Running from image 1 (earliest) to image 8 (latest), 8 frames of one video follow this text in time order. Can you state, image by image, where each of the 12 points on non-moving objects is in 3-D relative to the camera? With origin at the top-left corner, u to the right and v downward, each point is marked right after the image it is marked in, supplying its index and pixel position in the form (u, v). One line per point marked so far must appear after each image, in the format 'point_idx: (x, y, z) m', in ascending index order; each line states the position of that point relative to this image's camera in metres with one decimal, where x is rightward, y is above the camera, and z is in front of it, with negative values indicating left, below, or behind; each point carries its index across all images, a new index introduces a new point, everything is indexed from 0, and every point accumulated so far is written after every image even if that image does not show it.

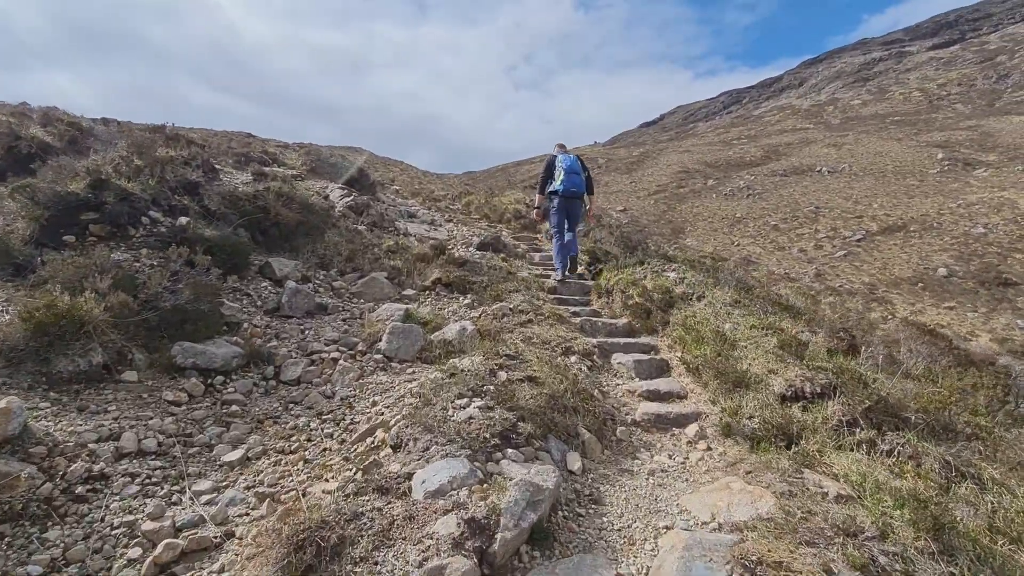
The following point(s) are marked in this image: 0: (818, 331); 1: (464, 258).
0: (+2.7, -0.4, +4.3) m
1: (-0.7, +0.4, +7.5) m
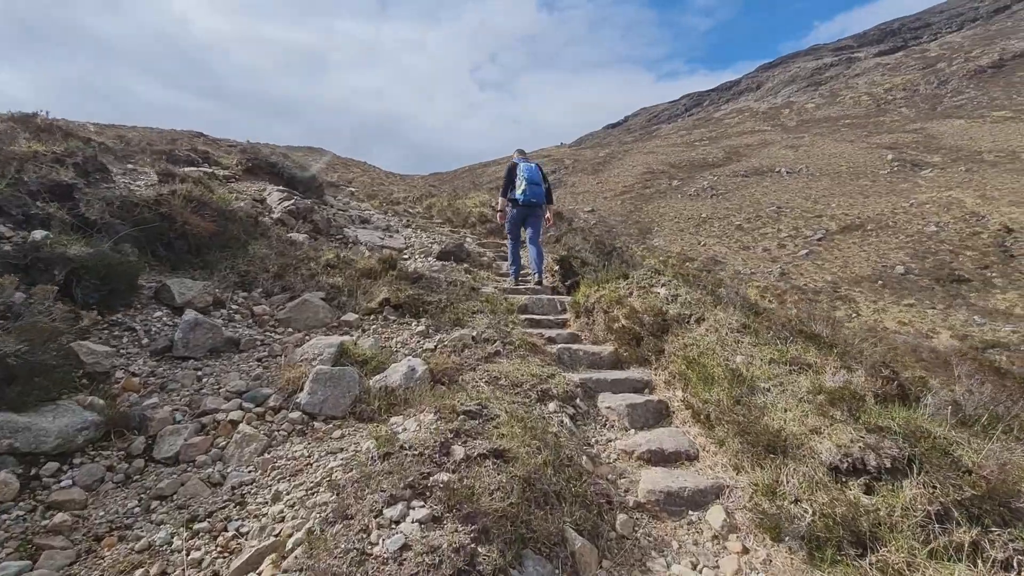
0: (+2.4, -0.6, +3.4) m
1: (-1.2, +0.2, +6.5) m
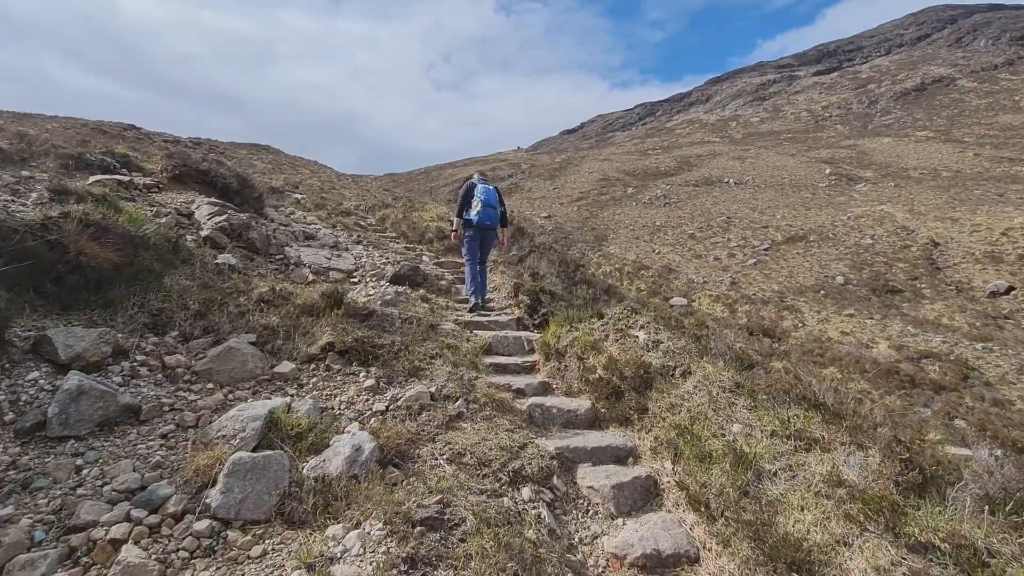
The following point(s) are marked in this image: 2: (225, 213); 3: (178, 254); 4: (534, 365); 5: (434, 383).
0: (+2.2, -1.0, +3.0) m
1: (-1.6, -0.2, +5.7) m
2: (-4.8, +1.3, +8.2) m
3: (-3.8, +0.4, +5.5) m
4: (+0.3, -0.8, +5.2) m
5: (-0.7, -0.8, +4.3) m
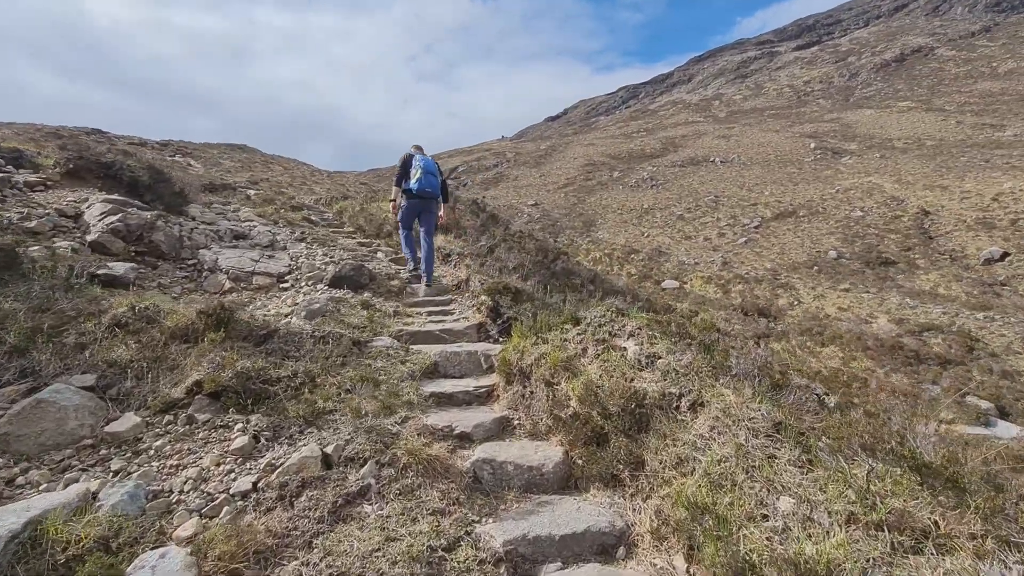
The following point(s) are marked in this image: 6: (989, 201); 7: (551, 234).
0: (+1.8, -0.9, +1.8) m
1: (-2.1, -0.3, +4.4) m
2: (-5.4, +1.1, +6.8) m
3: (-4.3, +0.2, +4.2) m
4: (-0.1, -0.8, +3.9) m
5: (-1.1, -0.9, +3.0) m
6: (+19.3, +3.5, +19.5) m
7: (+1.6, +2.2, +19.6) m
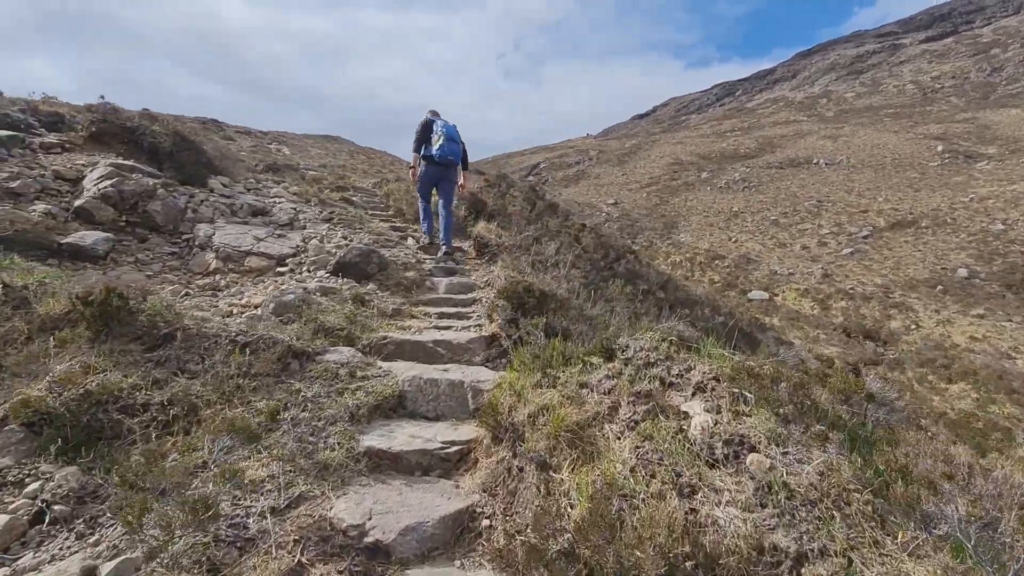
0: (+1.4, -1.1, +0.1) m
1: (-2.0, -0.2, +3.3) m
2: (-4.8, +1.4, +6.1) m
3: (-4.2, +0.4, +3.4) m
4: (-0.2, -0.8, +2.5) m
5: (-1.3, -0.9, +1.7) m
6: (+21.6, +2.2, +14.9) m
7: (+4.1, +2.1, +17.8) m
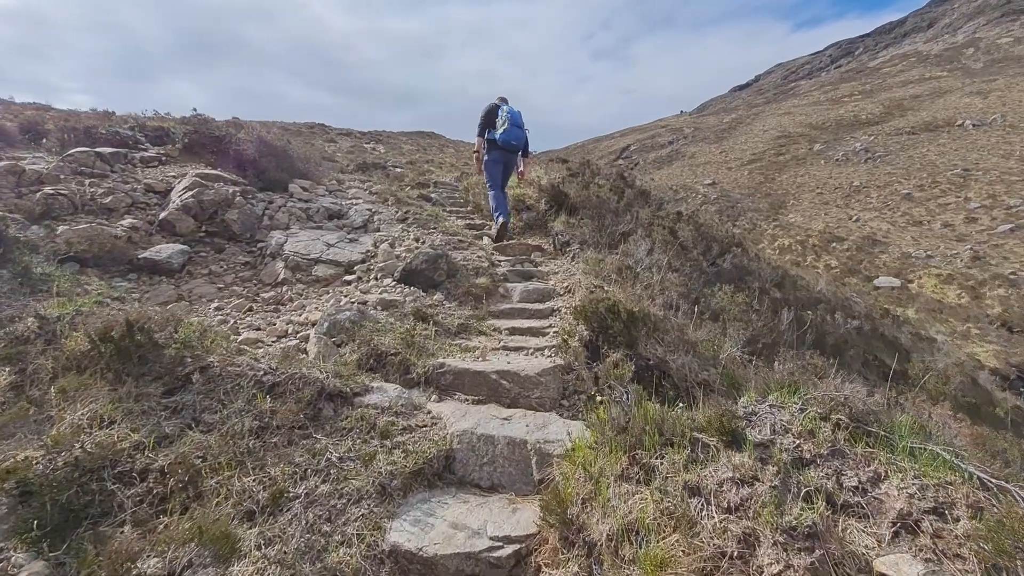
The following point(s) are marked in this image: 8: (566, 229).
0: (+1.2, -1.3, -0.8) m
1: (-1.6, -0.4, +2.9) m
2: (-3.8, +1.3, +6.1) m
3: (-3.7, +0.3, +3.4) m
4: (+0.1, -1.0, +1.8) m
5: (-1.1, -1.0, +1.3) m
6: (+23.7, +2.6, +10.0) m
7: (+7.0, +2.4, +16.0) m
8: (+0.7, +0.8, +6.4) m
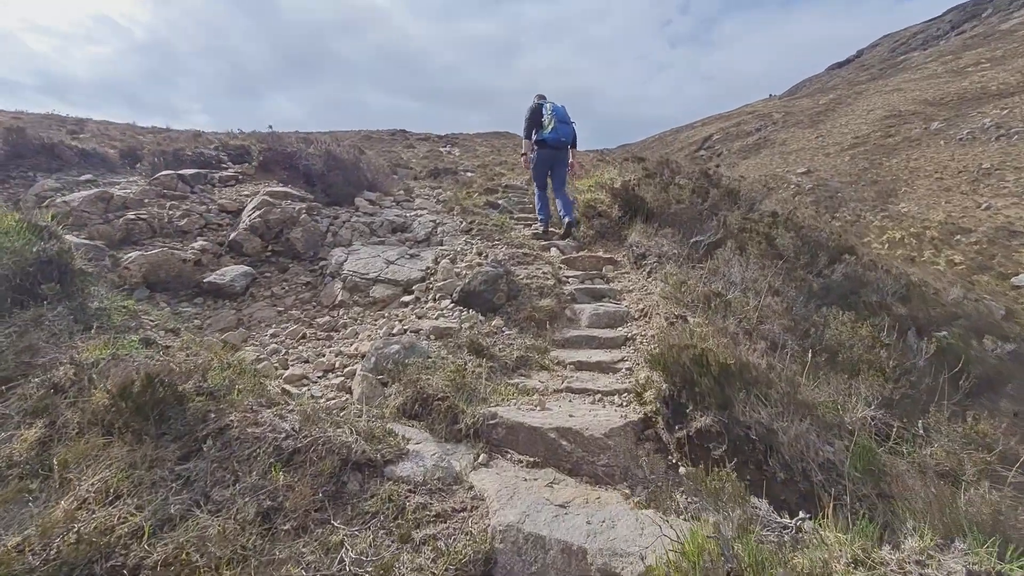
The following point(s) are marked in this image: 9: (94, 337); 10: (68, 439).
0: (+1.0, -1.5, -1.5) m
1: (-1.2, -0.6, +2.6) m
2: (-3.0, +1.1, +6.2) m
3: (-3.3, 0.0, +3.4) m
4: (+0.2, -1.2, +1.3) m
5: (-1.0, -1.3, +0.9) m
6: (+24.8, +2.6, +5.8) m
7: (+9.2, +2.3, +14.3) m
8: (+1.5, +0.6, +5.8) m
9: (-2.6, -0.3, +3.0) m
10: (-2.1, -0.7, +2.3) m
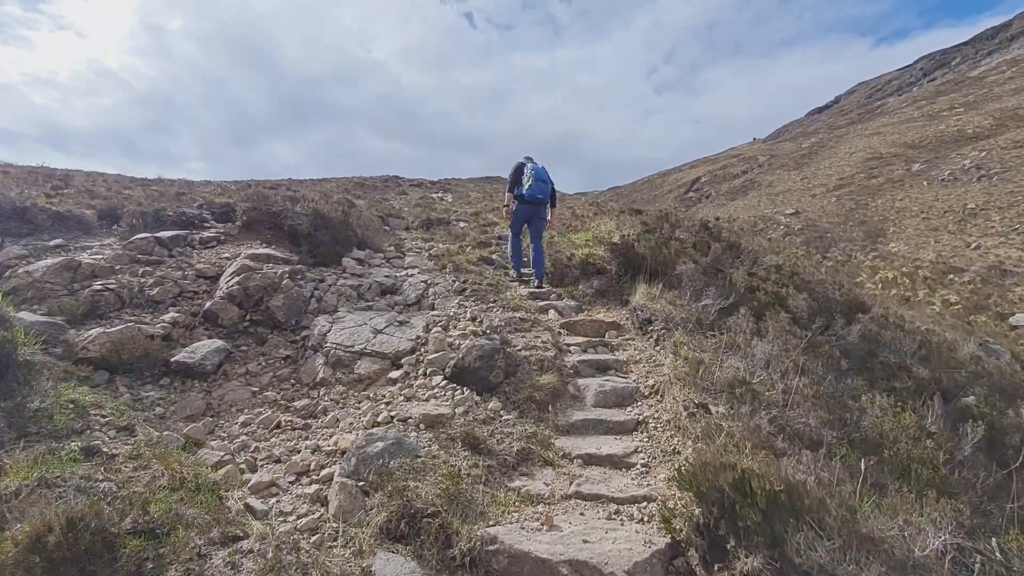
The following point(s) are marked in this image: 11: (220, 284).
0: (+1.0, -1.6, -1.9) m
1: (-1.2, -1.1, +2.2) m
2: (-3.1, +0.3, +5.8) m
3: (-3.3, -0.6, +3.0) m
4: (+0.2, -1.6, +0.8) m
5: (-1.0, -1.6, +0.4) m
6: (+24.7, +2.2, +6.0) m
7: (+9.0, +0.9, +14.2) m
8: (+1.5, -0.1, +5.5) m
9: (-2.6, -0.9, +2.6) m
10: (-2.0, -1.2, +1.8) m
11: (-3.3, +0.1, +5.6) m
